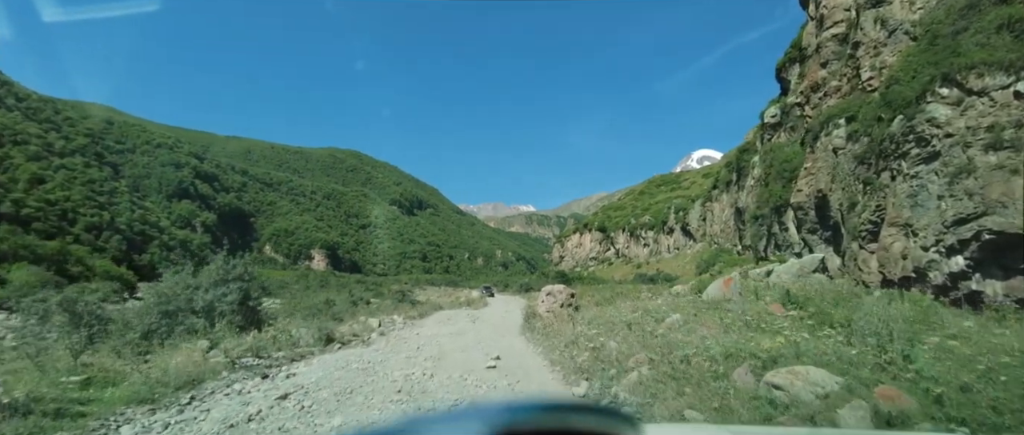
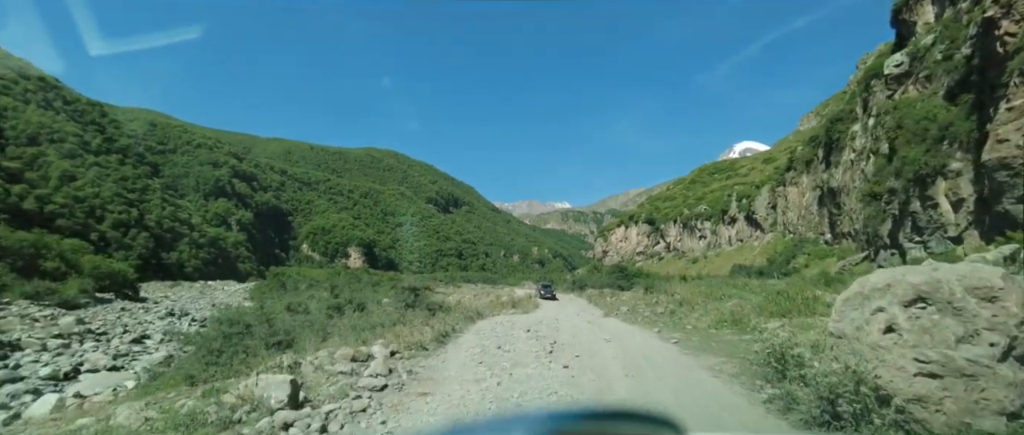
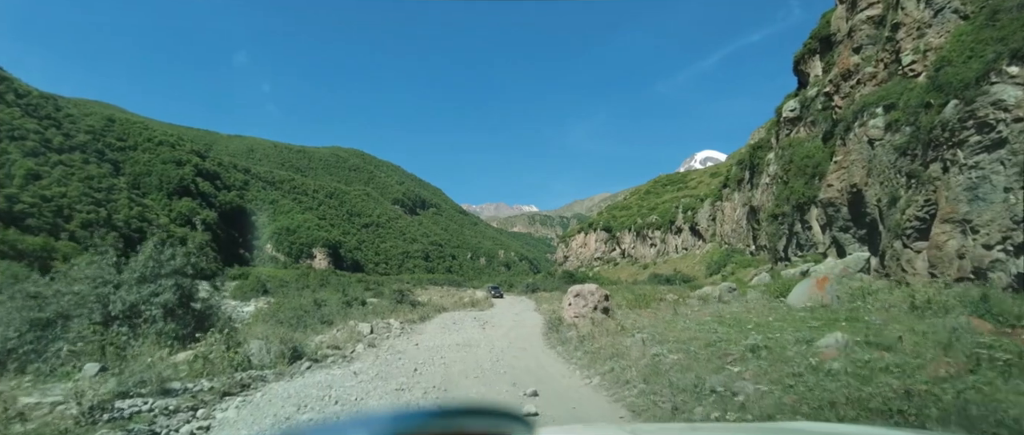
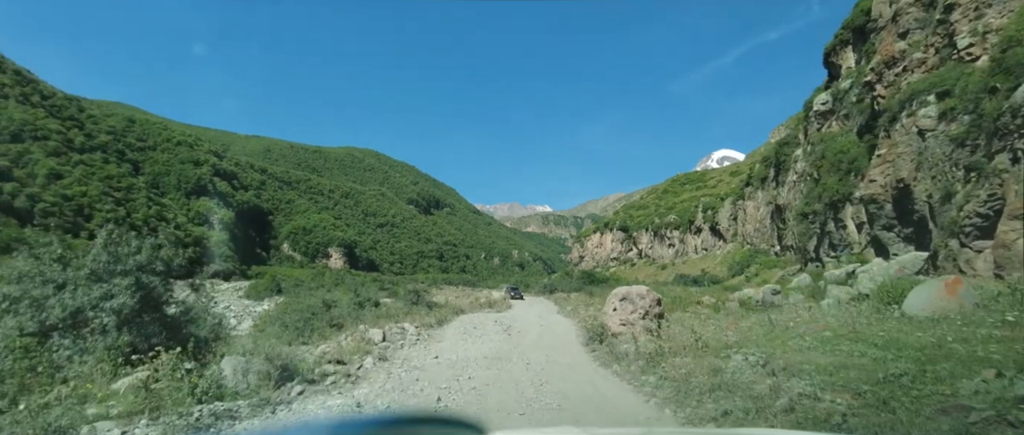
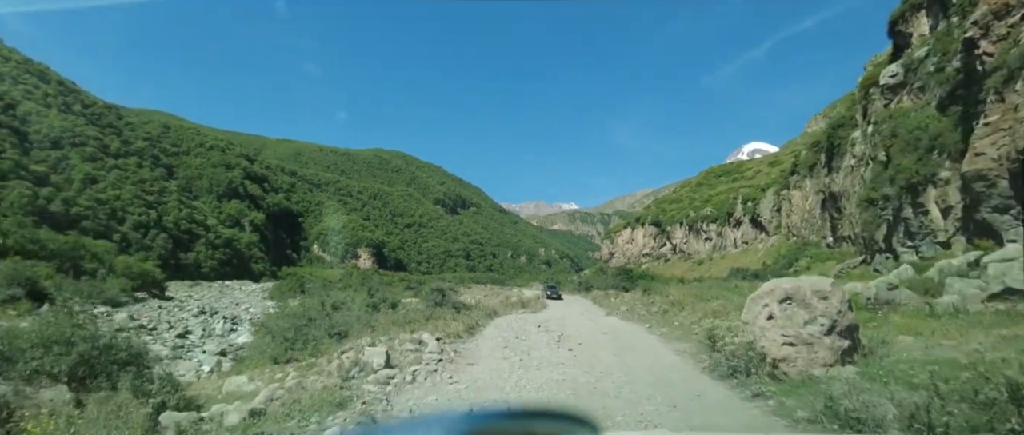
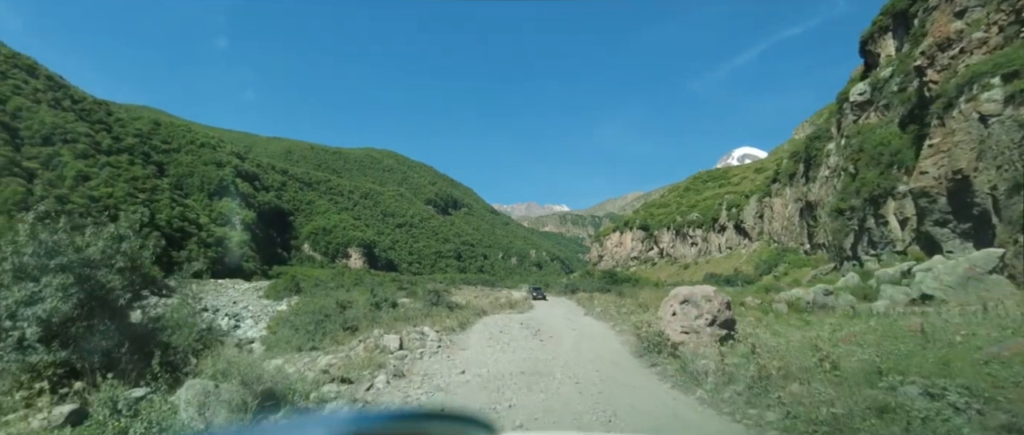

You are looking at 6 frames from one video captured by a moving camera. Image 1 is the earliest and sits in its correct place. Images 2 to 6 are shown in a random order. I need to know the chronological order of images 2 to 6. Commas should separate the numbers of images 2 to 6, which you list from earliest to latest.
3, 4, 6, 5, 2
